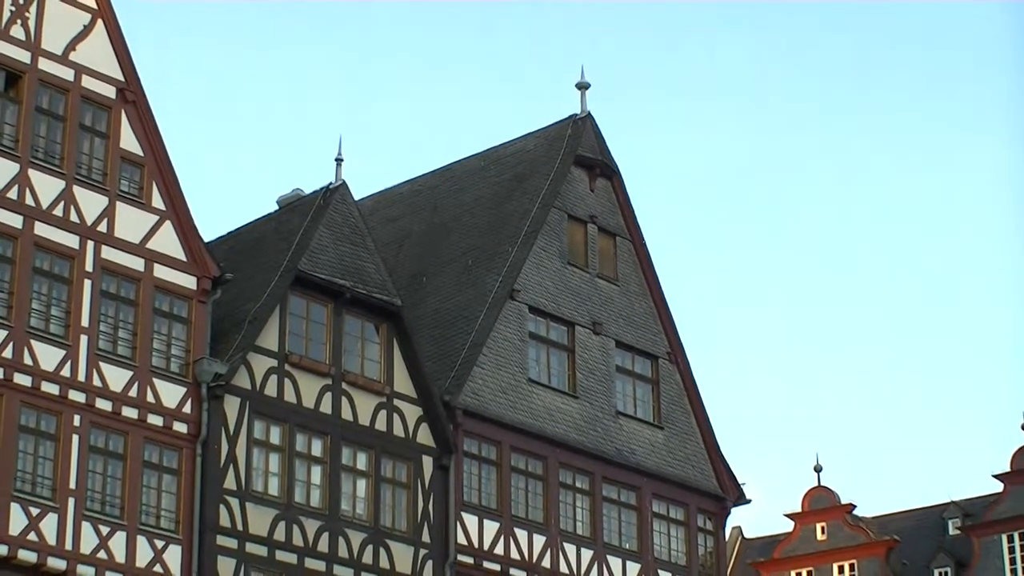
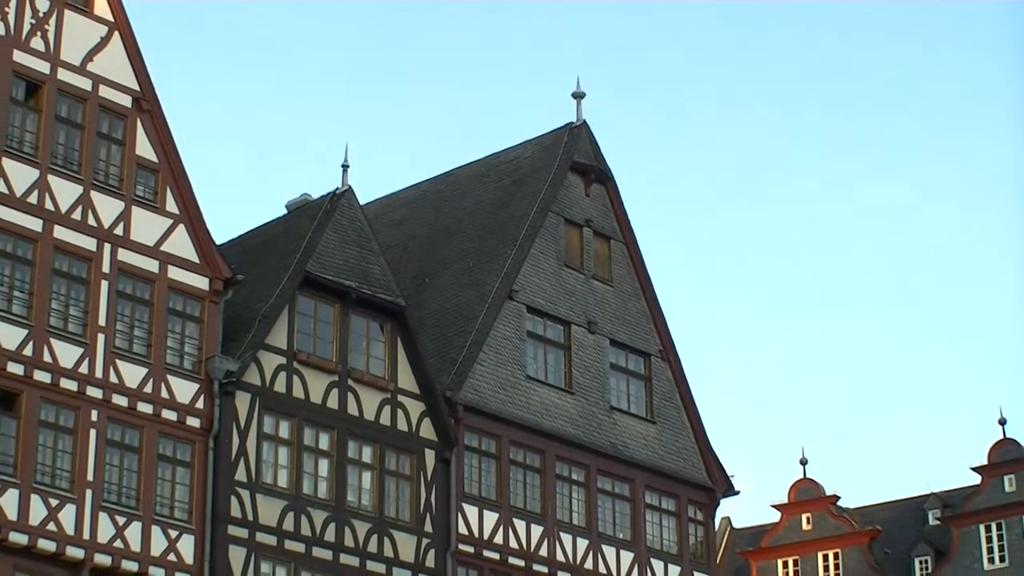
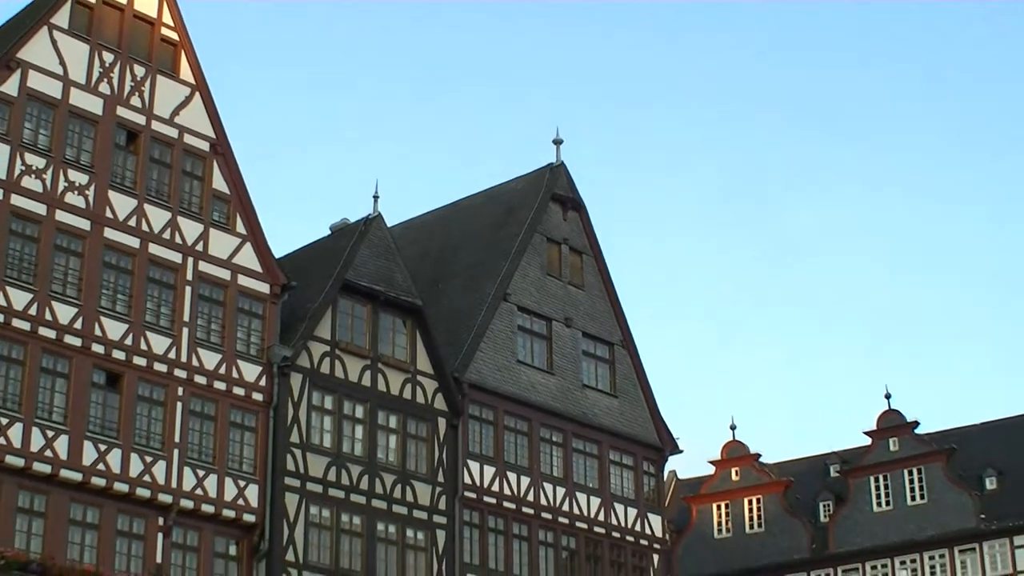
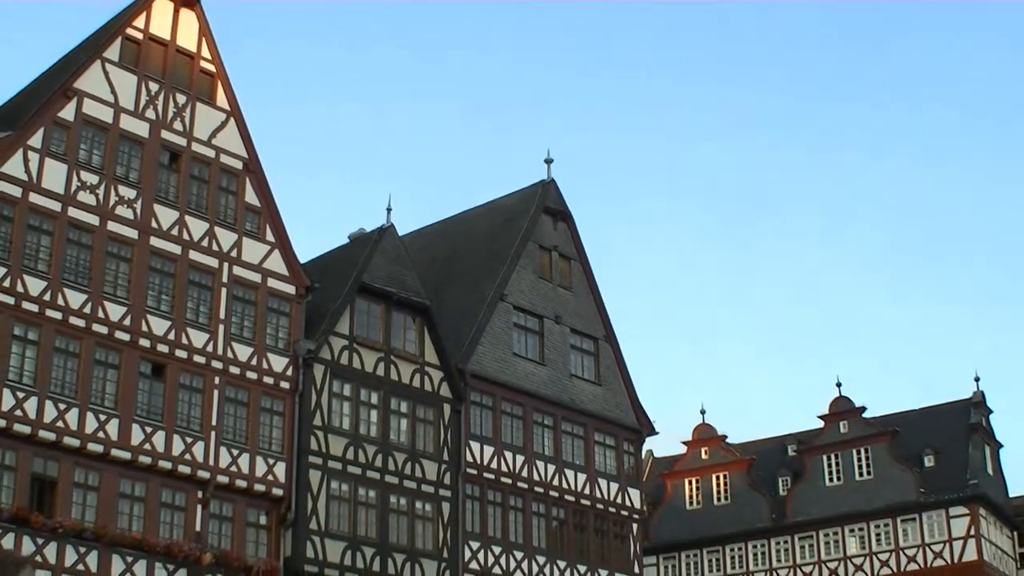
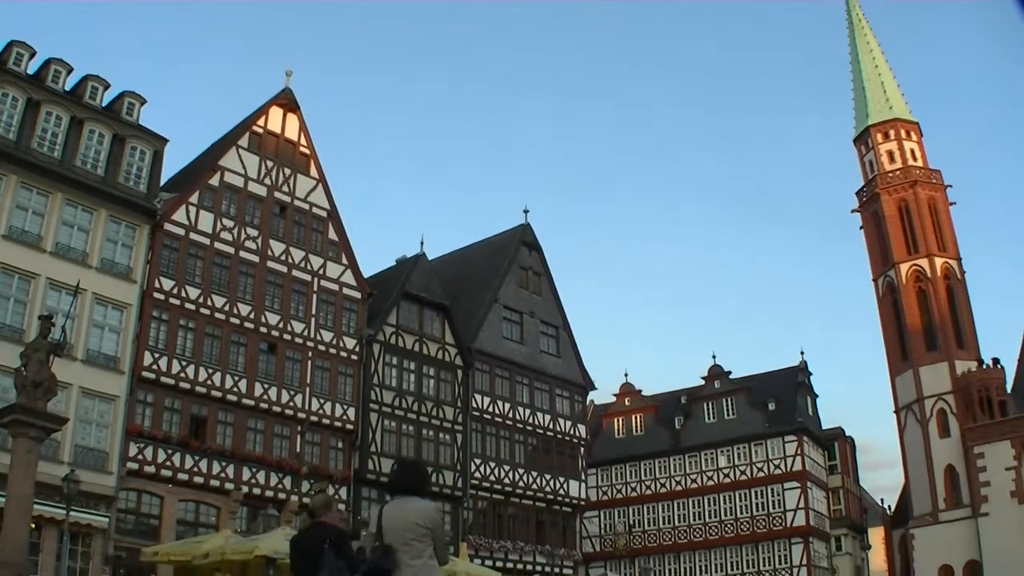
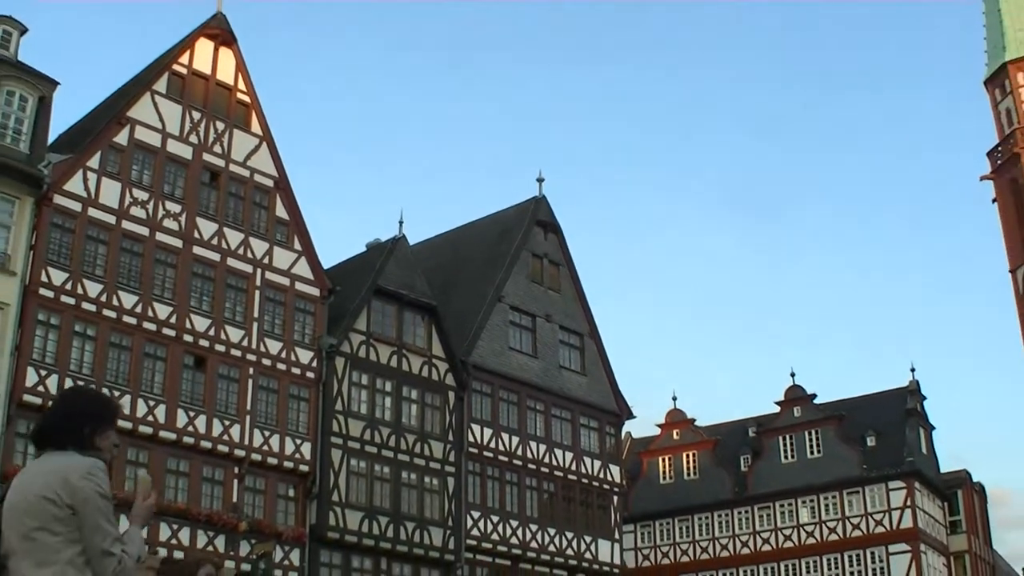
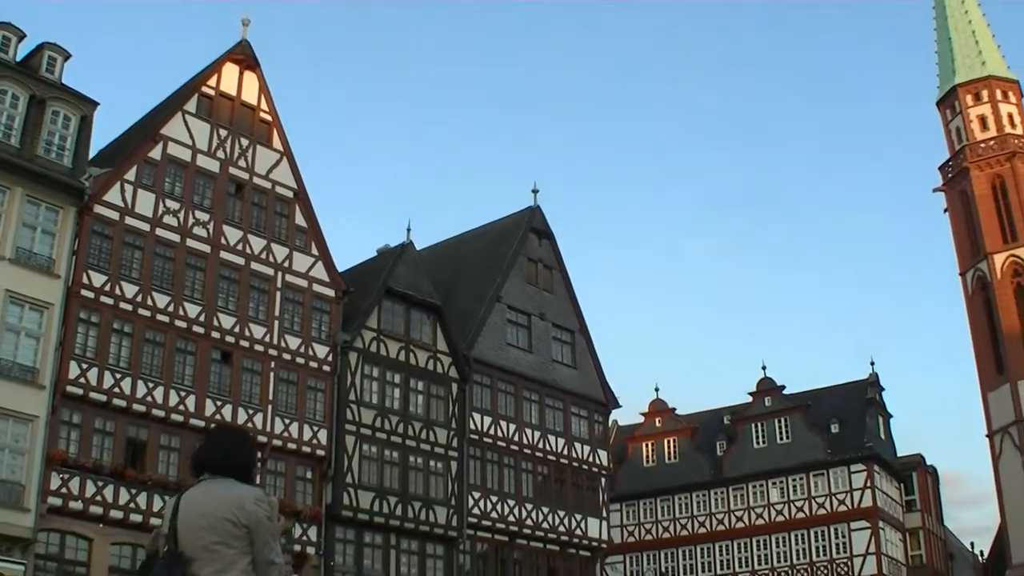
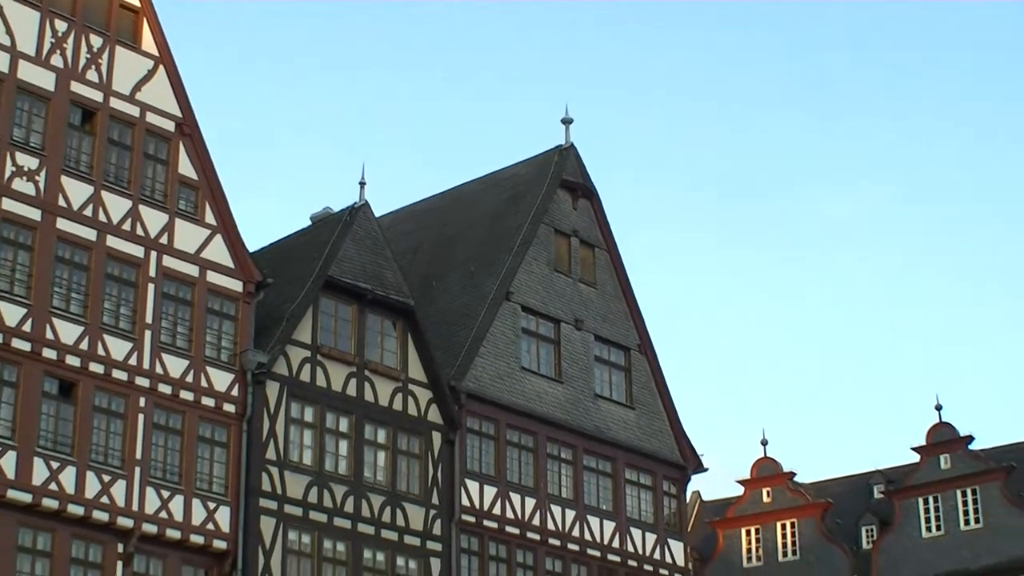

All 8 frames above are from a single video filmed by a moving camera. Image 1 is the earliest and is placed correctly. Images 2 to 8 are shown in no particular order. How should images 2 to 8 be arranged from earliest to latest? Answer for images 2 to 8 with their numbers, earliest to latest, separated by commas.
2, 8, 3, 4, 6, 7, 5
